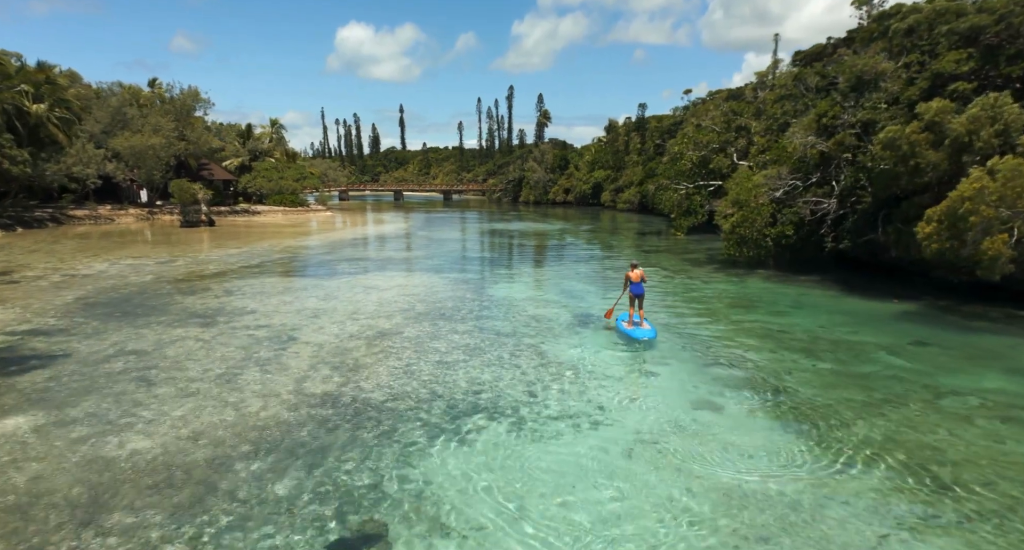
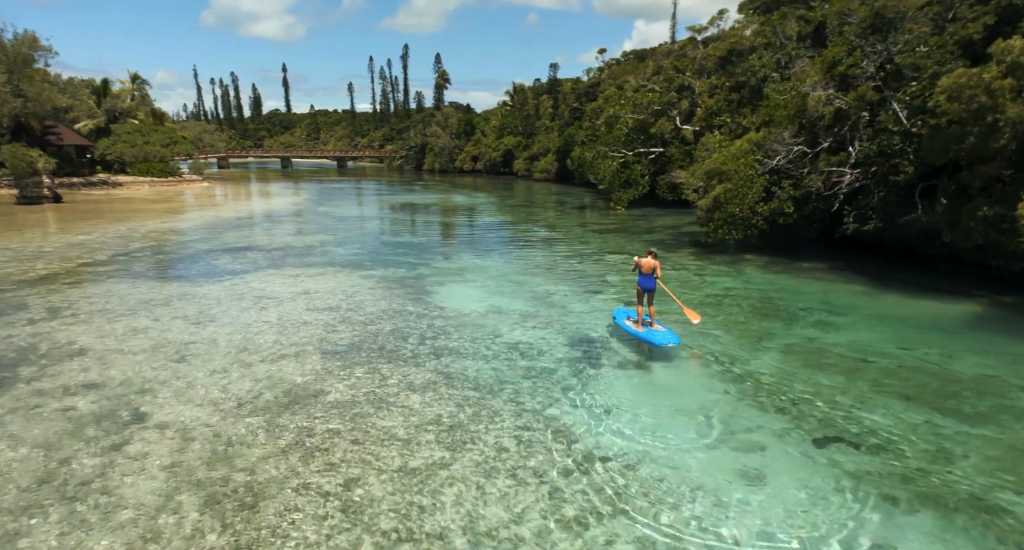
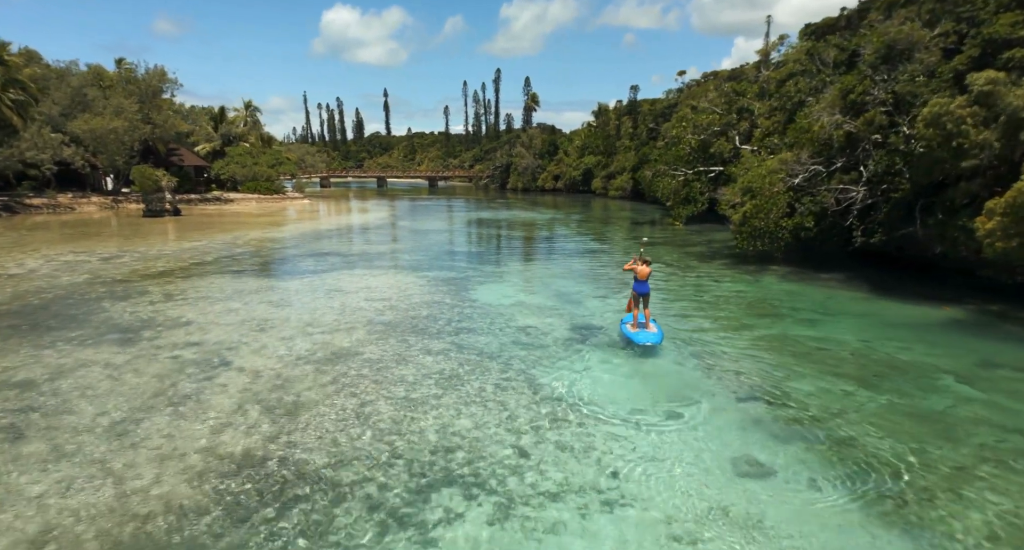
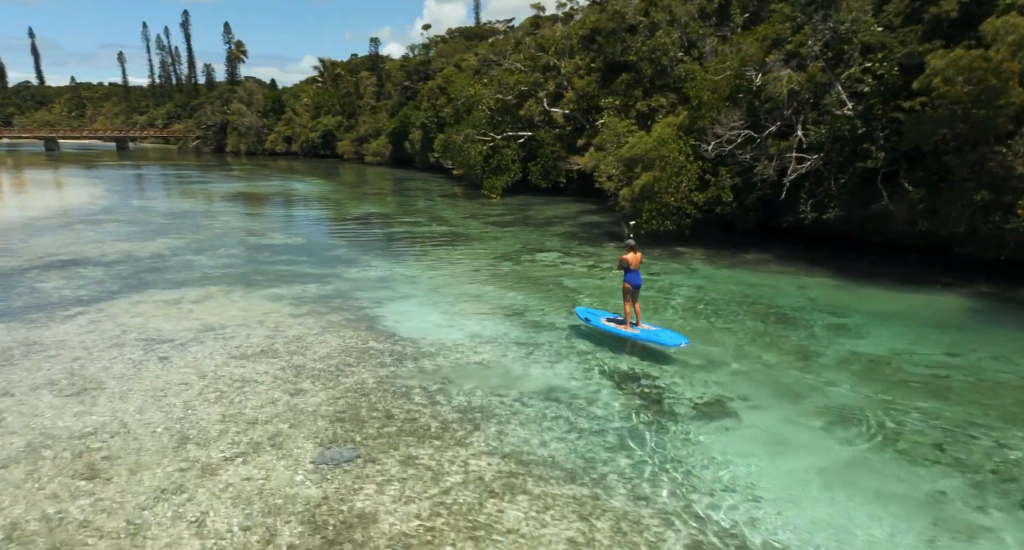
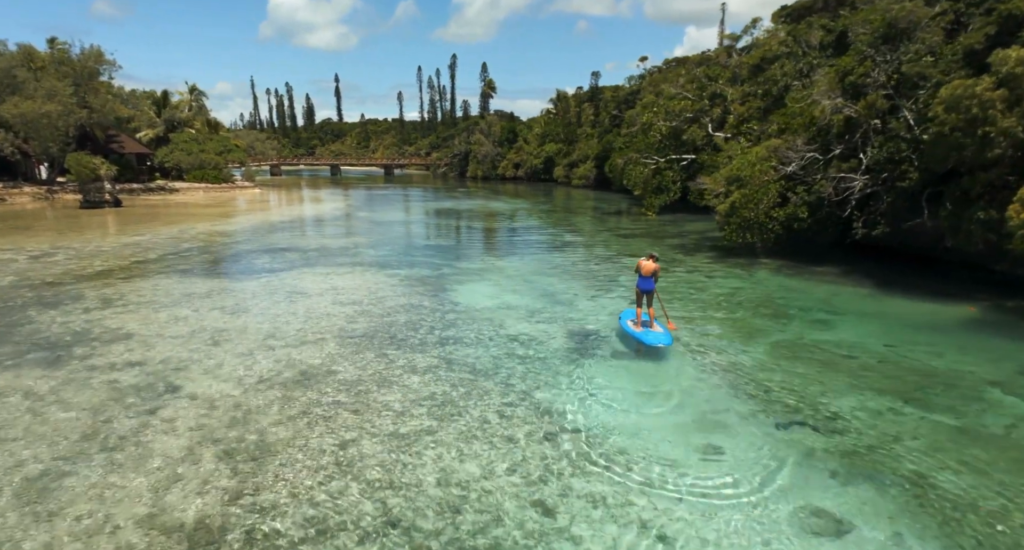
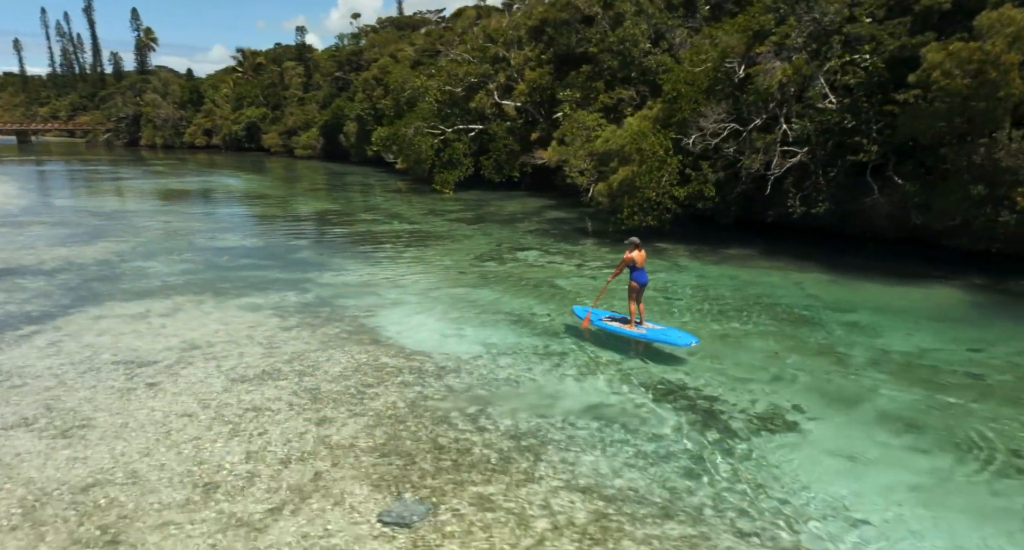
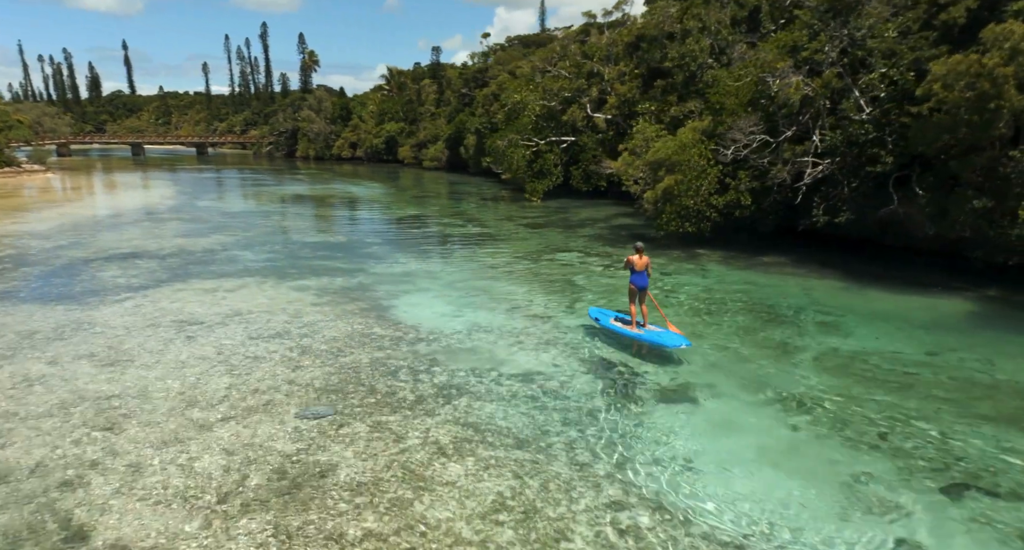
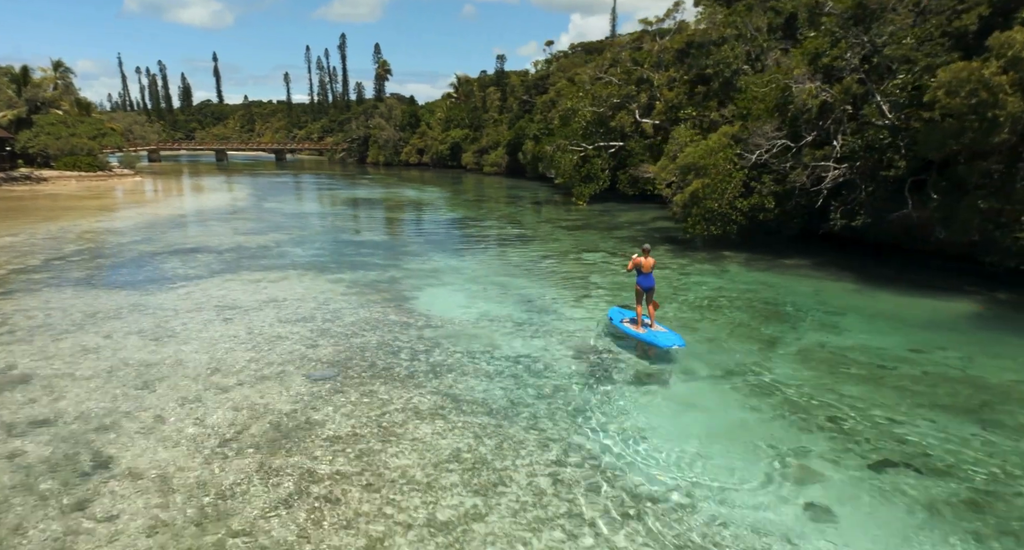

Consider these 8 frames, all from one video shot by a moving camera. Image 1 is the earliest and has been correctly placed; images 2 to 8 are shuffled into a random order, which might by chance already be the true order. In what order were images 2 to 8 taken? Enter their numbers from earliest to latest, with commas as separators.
3, 5, 2, 8, 7, 4, 6
